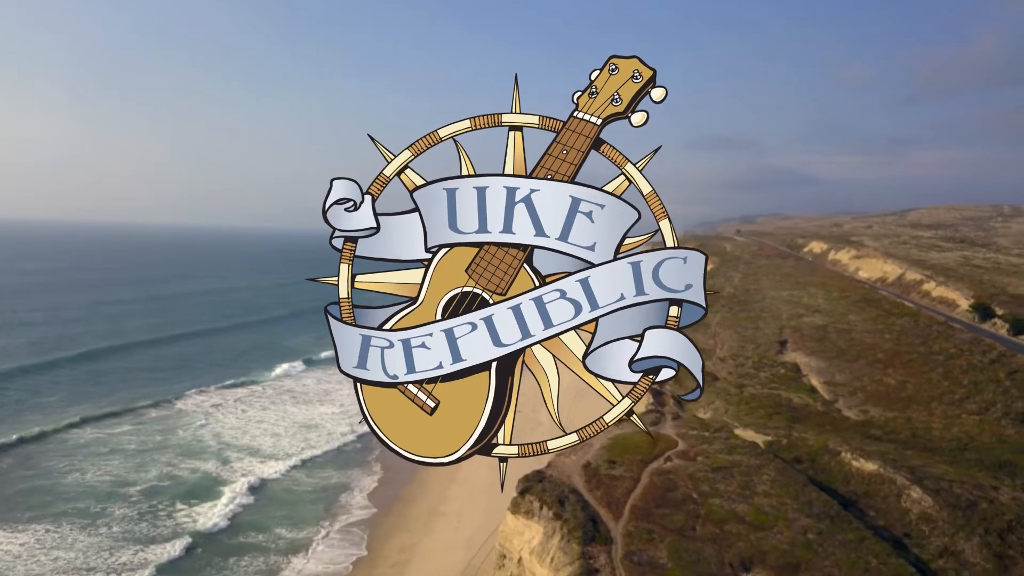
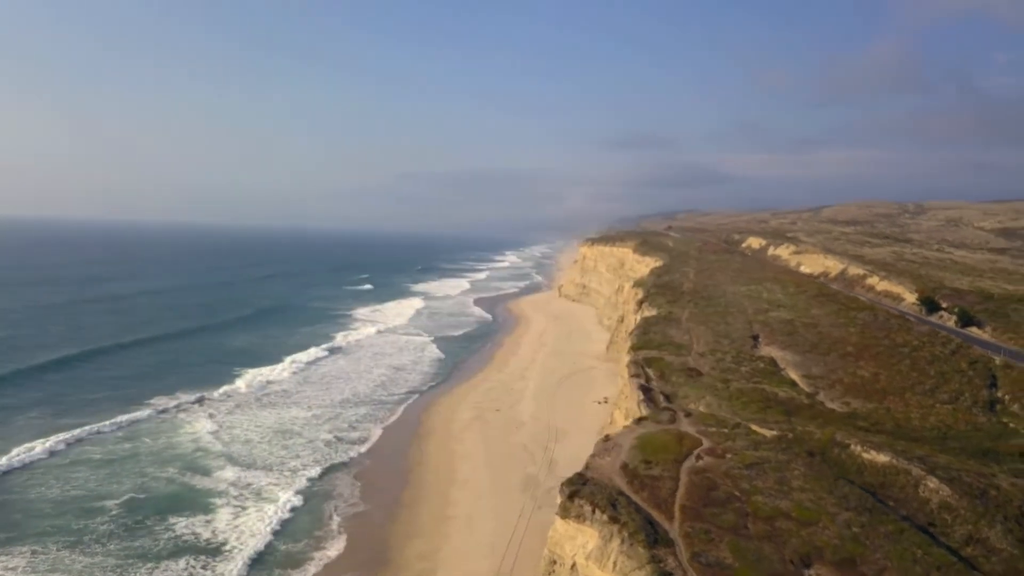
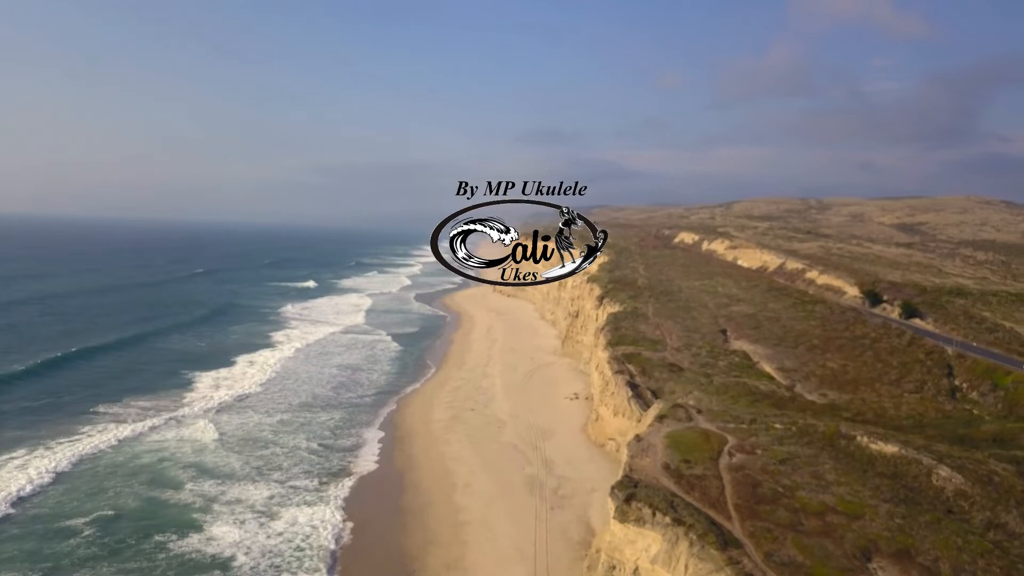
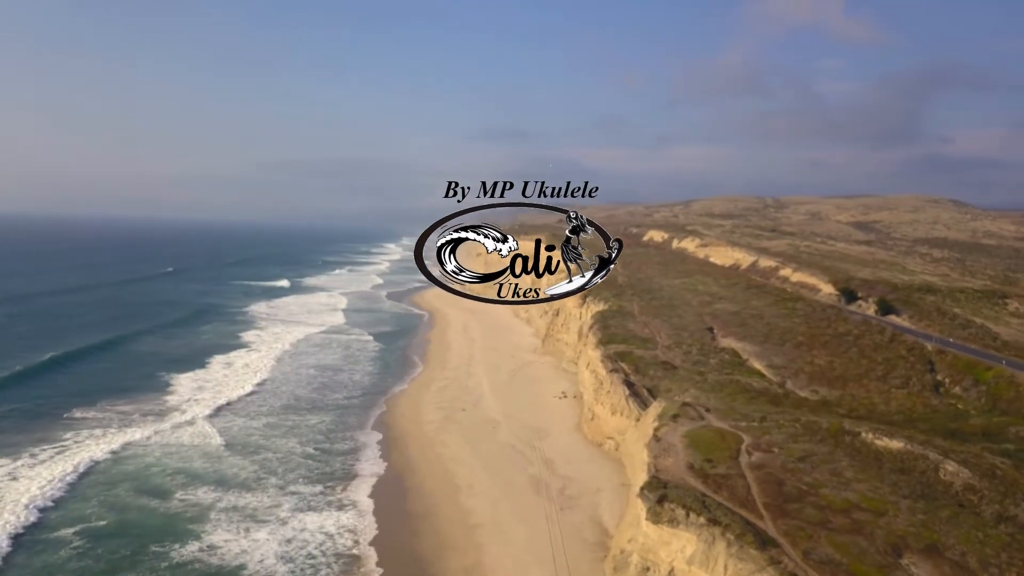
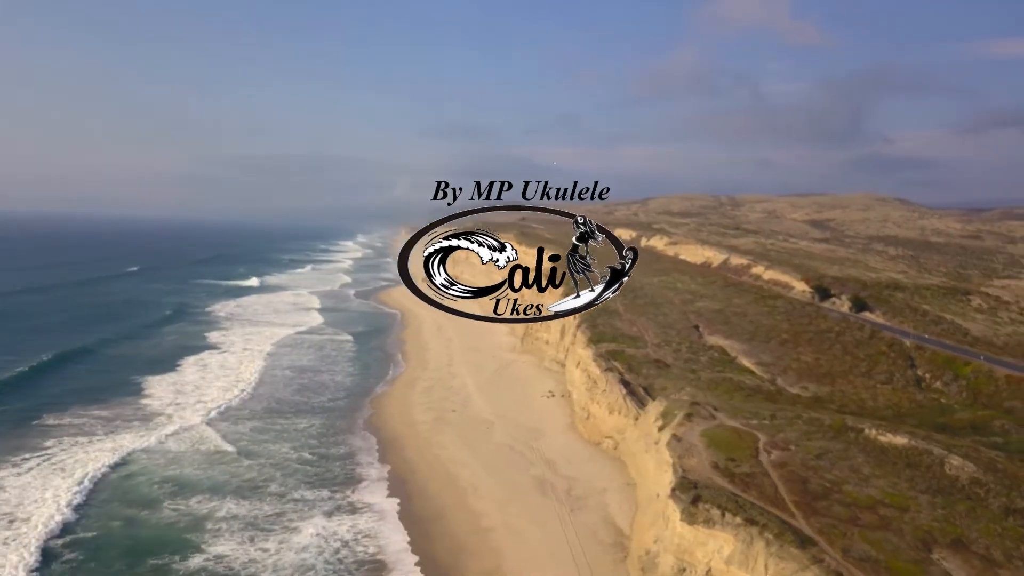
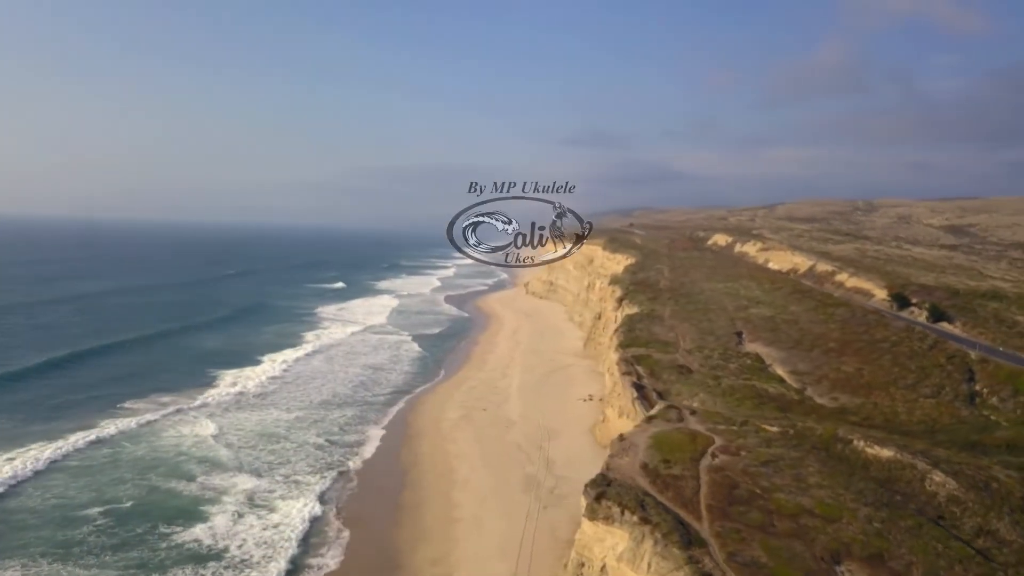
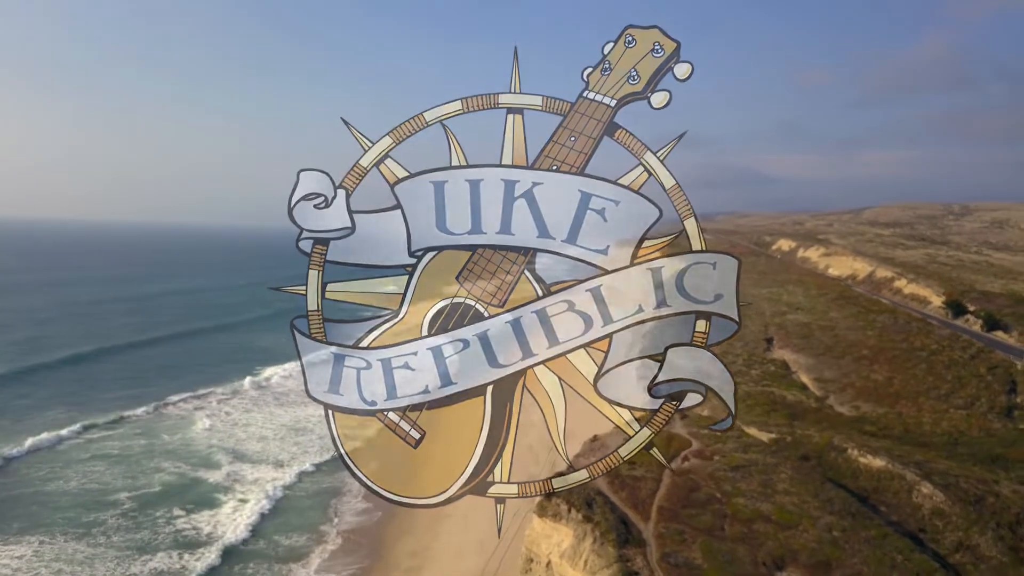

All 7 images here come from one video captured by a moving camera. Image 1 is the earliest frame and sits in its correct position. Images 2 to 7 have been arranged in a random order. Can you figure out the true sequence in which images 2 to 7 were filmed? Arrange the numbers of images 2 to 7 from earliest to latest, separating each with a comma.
7, 2, 6, 3, 4, 5
